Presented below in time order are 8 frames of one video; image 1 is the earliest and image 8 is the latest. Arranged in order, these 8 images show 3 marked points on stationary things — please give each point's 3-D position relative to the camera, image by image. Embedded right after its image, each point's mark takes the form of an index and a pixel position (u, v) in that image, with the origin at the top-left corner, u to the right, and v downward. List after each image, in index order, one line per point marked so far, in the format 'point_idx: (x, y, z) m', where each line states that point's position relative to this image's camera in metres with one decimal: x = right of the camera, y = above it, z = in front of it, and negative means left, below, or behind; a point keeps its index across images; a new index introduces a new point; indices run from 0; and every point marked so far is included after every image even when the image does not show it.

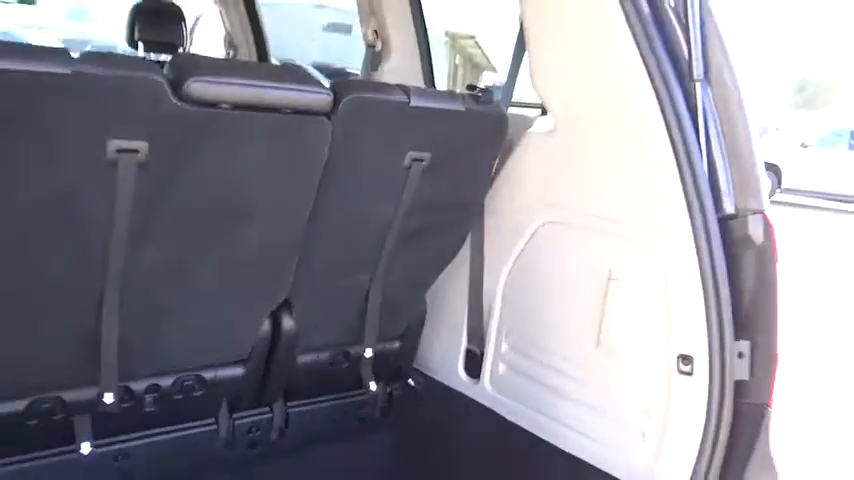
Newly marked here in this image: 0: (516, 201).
0: (+0.2, +0.1, +1.9) m
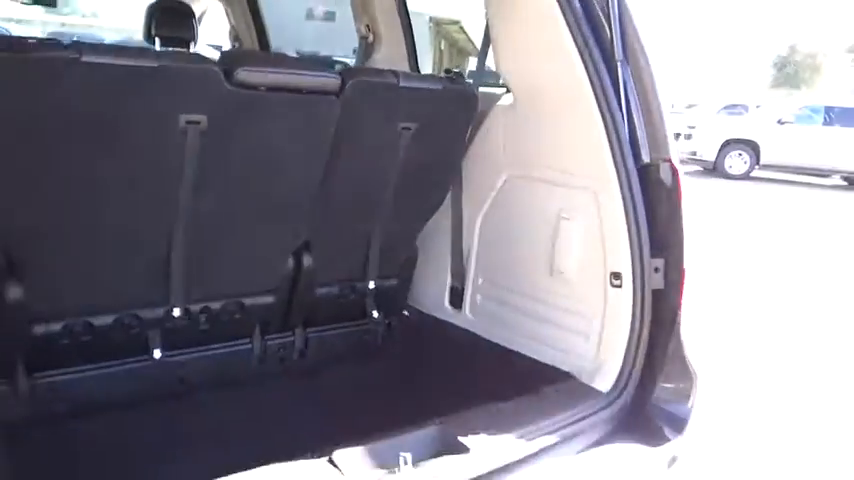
0: (+0.2, +0.2, +2.3) m
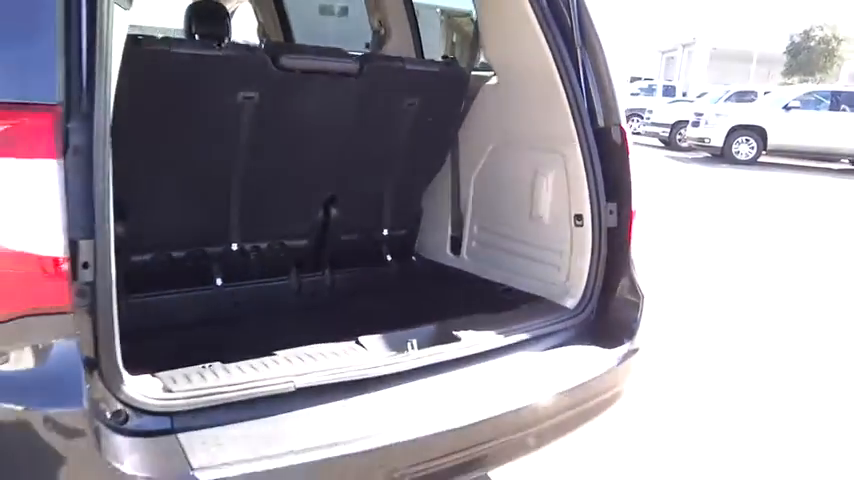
0: (+0.2, +0.4, +2.8) m
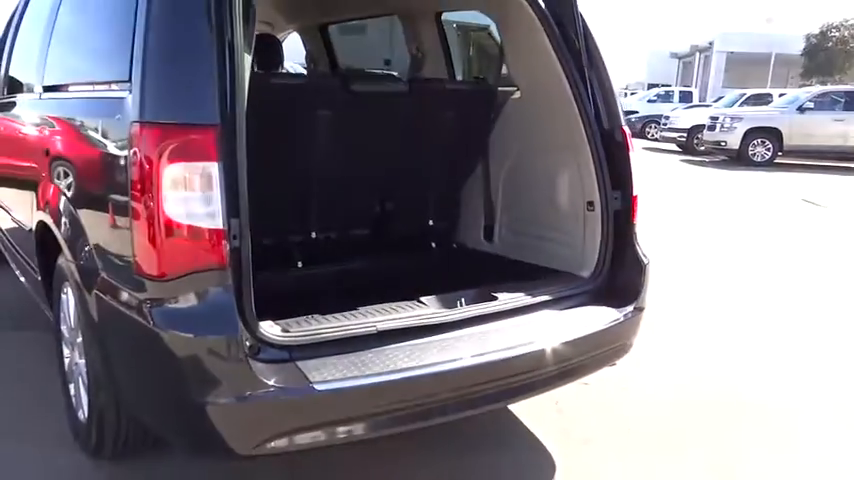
0: (+0.3, +0.5, +3.4) m
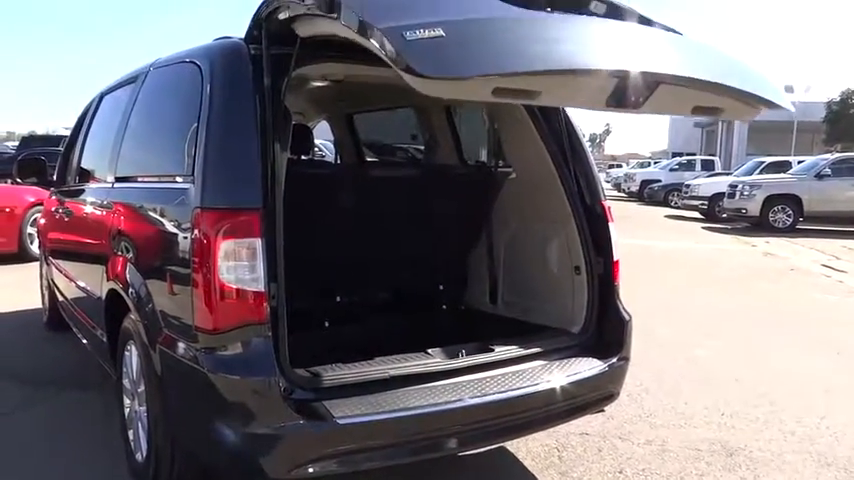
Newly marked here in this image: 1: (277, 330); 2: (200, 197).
0: (+0.4, +0.1, +3.9) m
1: (-0.5, -0.3, +2.5) m
2: (-0.8, +0.1, +2.6) m
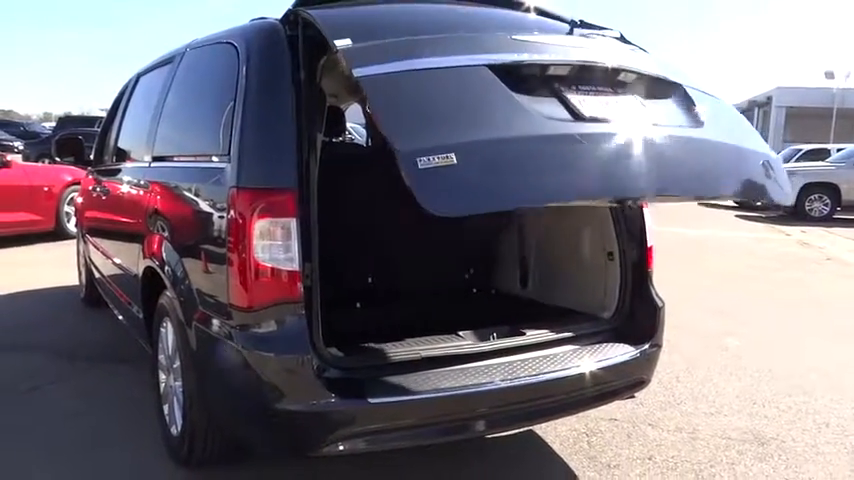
0: (+0.6, +0.2, +3.8) m
1: (-0.4, -0.2, +2.5) m
2: (-0.7, +0.2, +2.6) m
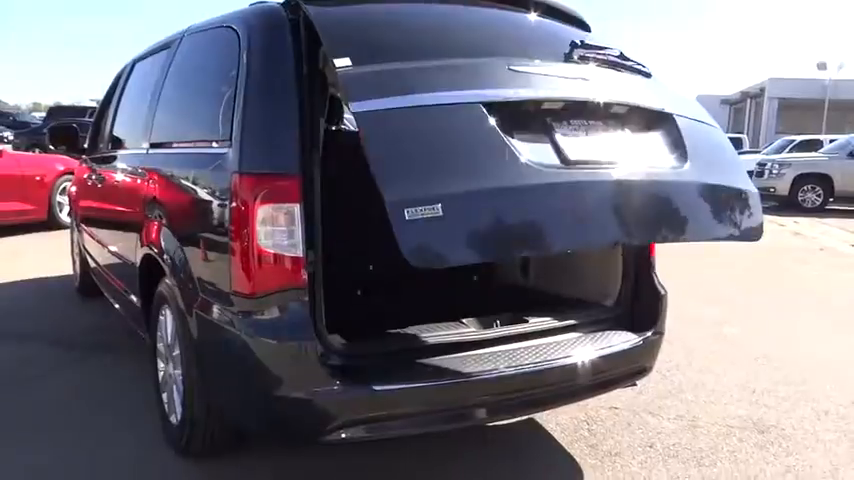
0: (+0.6, +0.3, +3.8) m
1: (-0.4, -0.2, +2.5) m
2: (-0.6, +0.3, +2.6) m
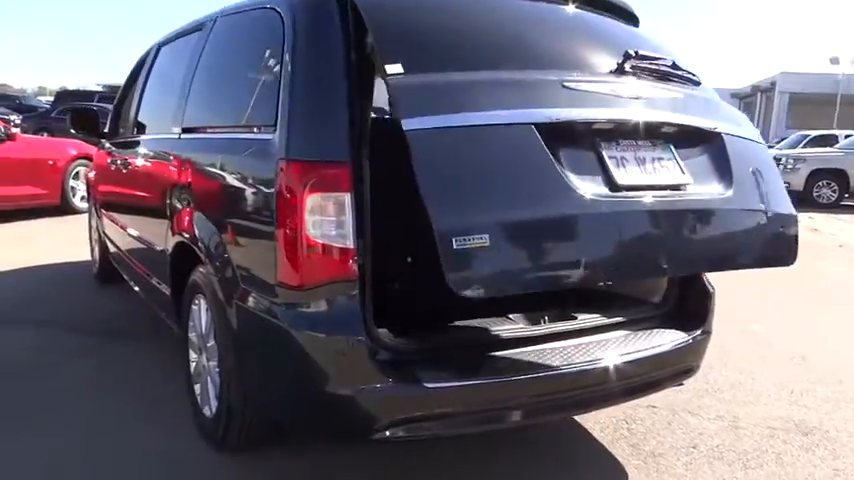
0: (+0.8, +0.3, +3.7) m
1: (-0.2, -0.2, +2.4) m
2: (-0.5, +0.3, +2.5) m
